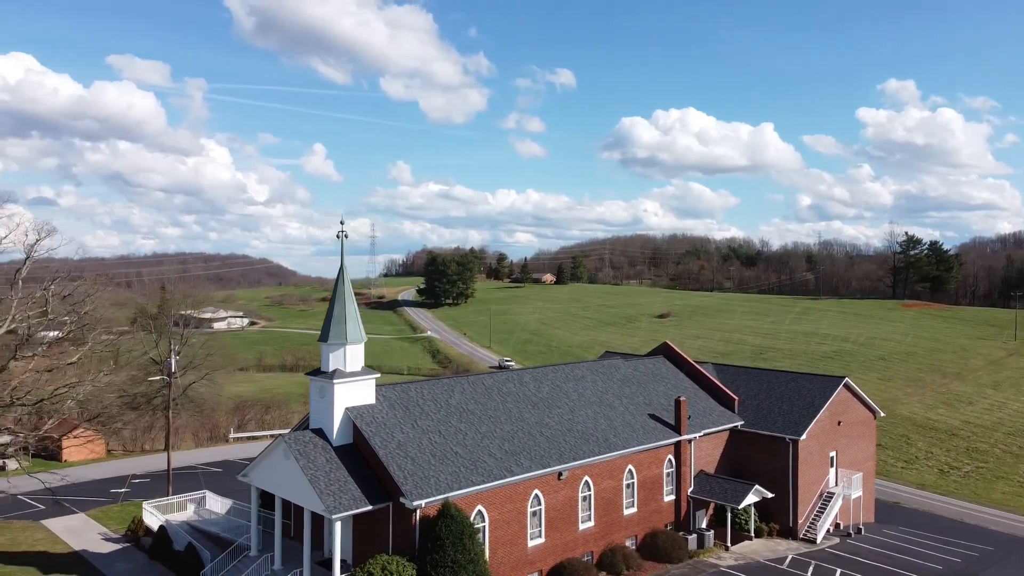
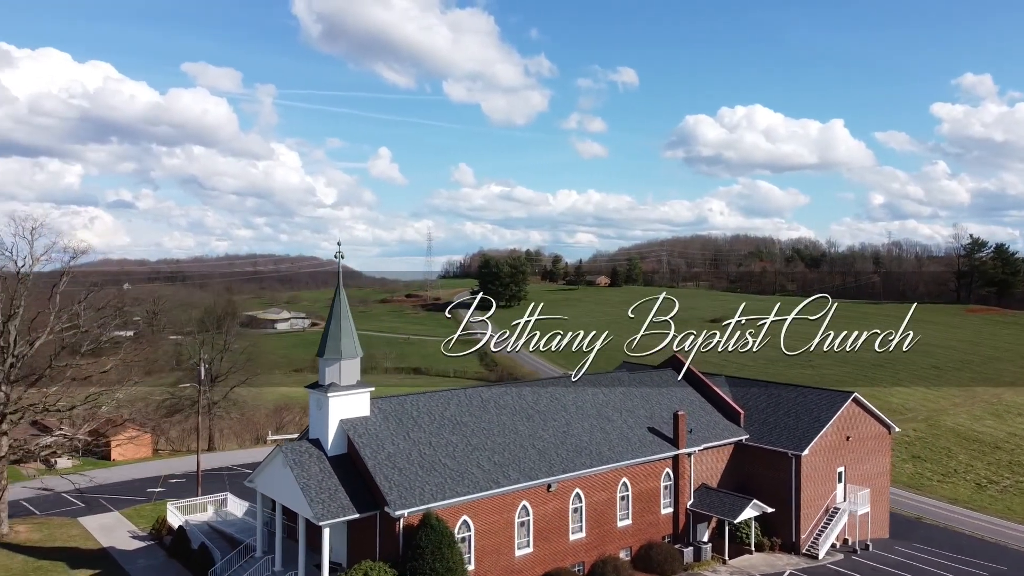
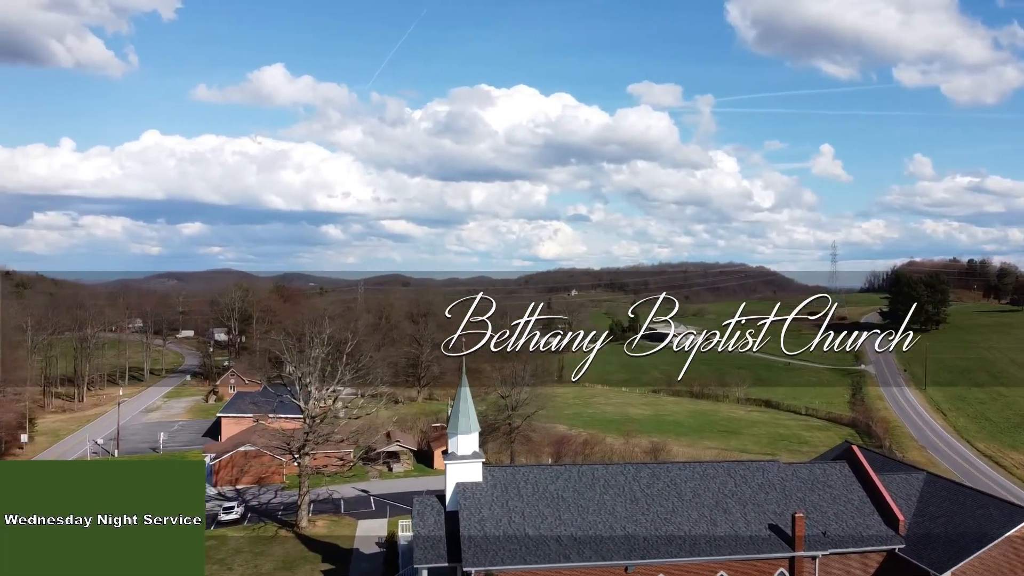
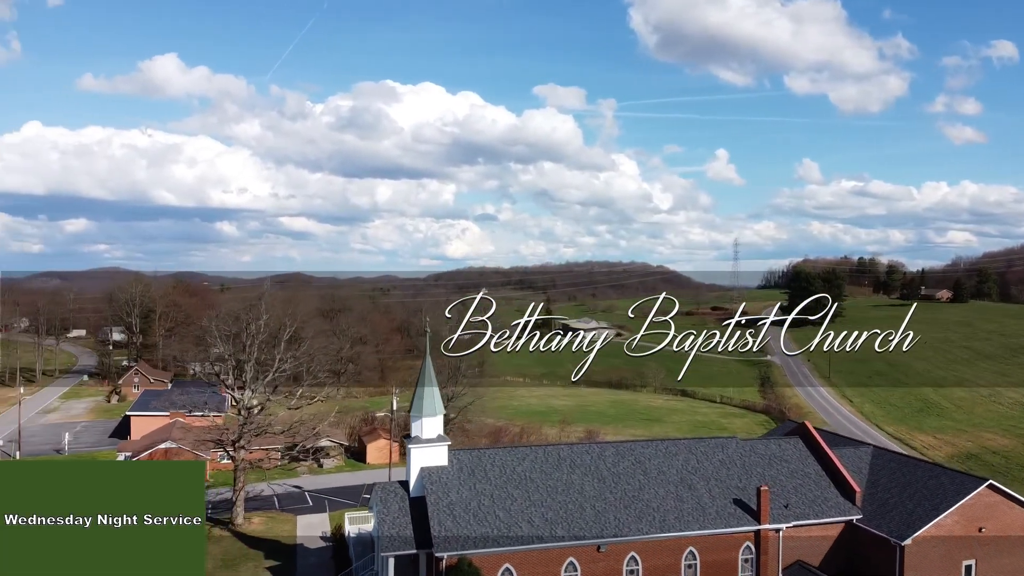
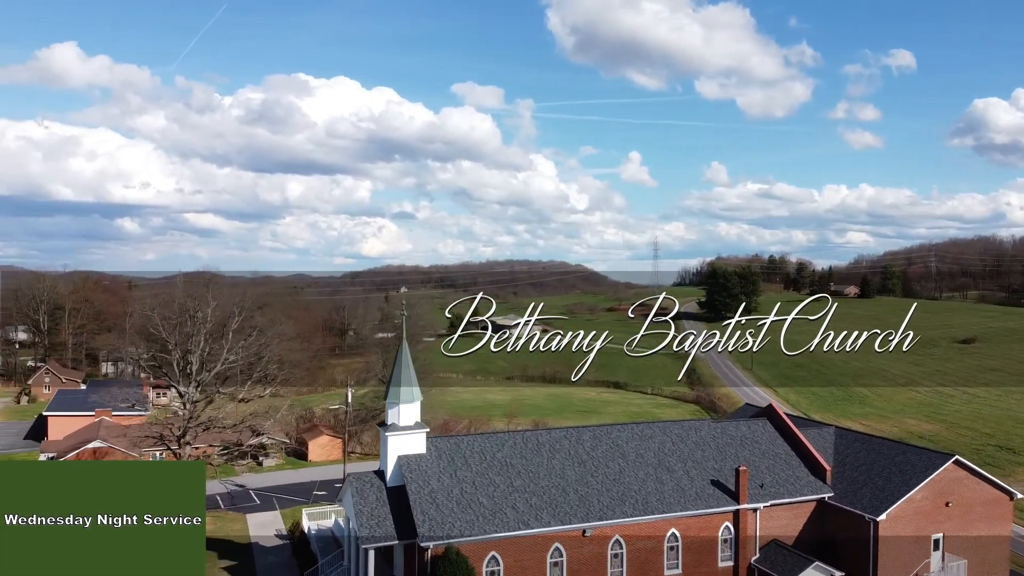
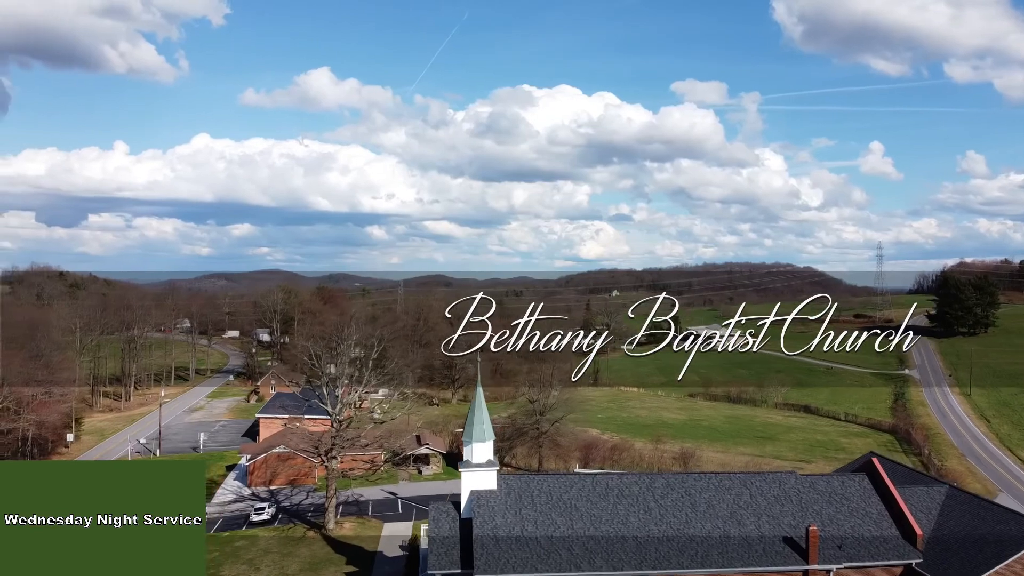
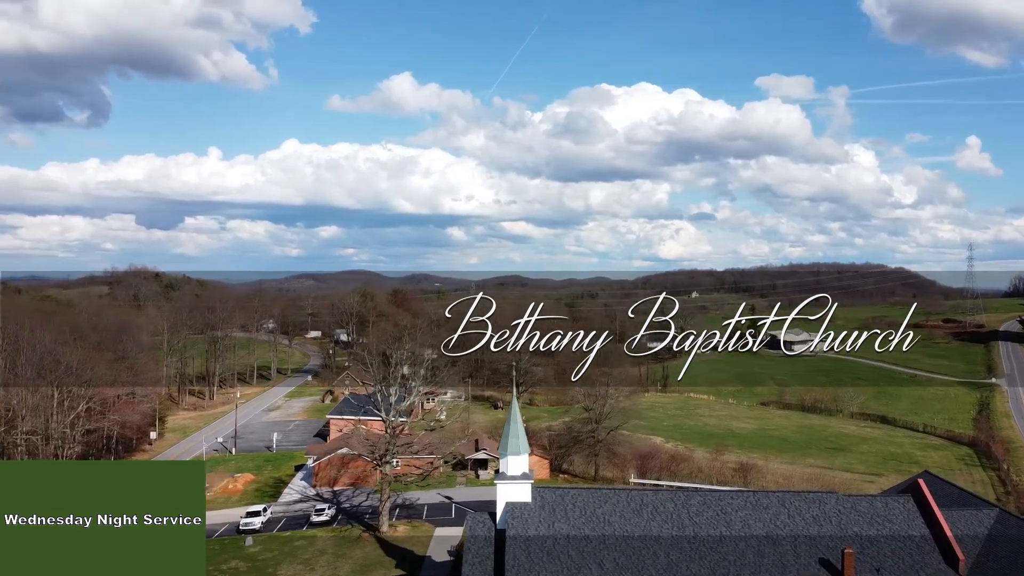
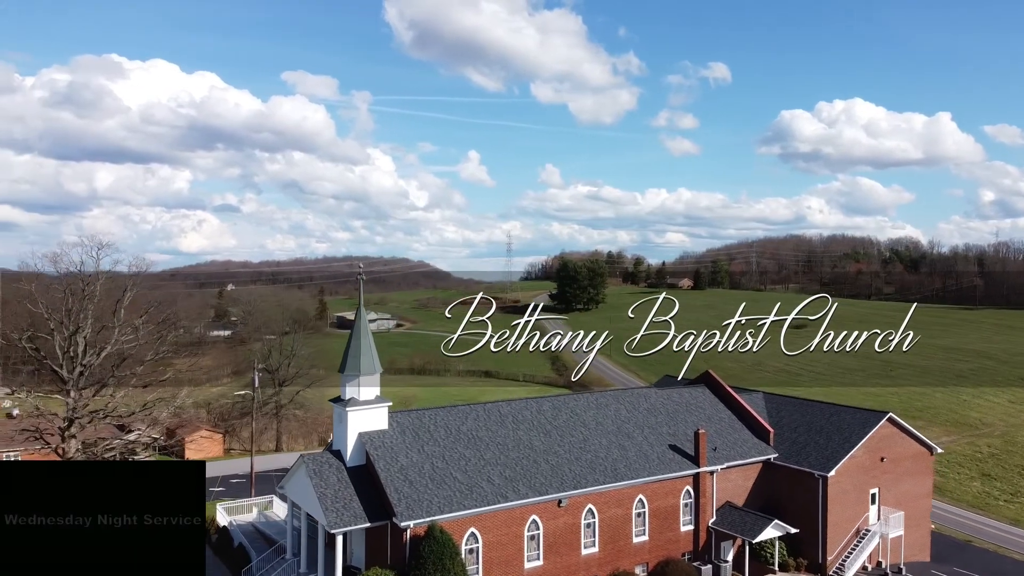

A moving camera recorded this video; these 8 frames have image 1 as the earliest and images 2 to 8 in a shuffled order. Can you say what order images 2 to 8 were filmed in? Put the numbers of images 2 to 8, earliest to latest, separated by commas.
2, 8, 5, 4, 3, 6, 7
